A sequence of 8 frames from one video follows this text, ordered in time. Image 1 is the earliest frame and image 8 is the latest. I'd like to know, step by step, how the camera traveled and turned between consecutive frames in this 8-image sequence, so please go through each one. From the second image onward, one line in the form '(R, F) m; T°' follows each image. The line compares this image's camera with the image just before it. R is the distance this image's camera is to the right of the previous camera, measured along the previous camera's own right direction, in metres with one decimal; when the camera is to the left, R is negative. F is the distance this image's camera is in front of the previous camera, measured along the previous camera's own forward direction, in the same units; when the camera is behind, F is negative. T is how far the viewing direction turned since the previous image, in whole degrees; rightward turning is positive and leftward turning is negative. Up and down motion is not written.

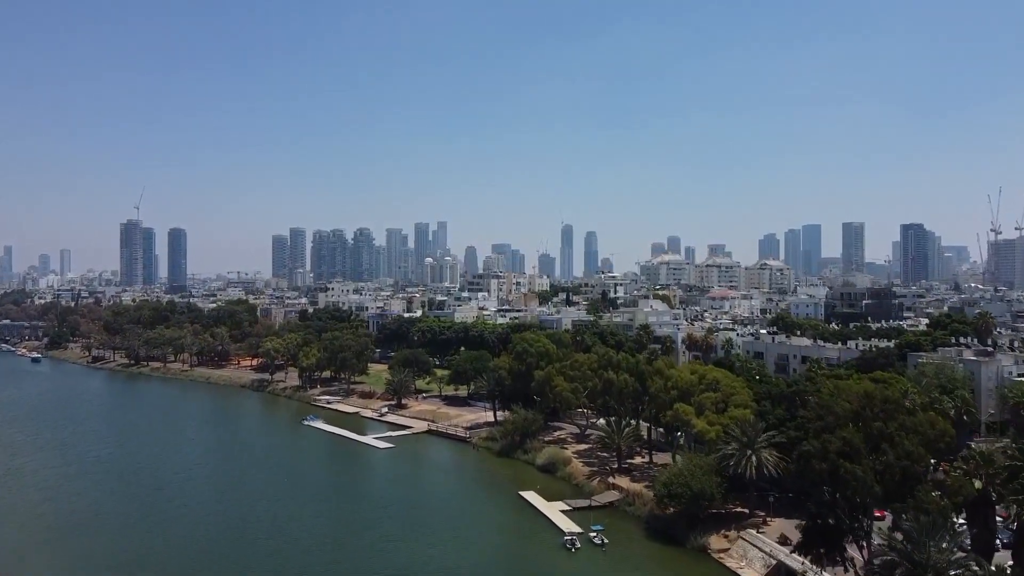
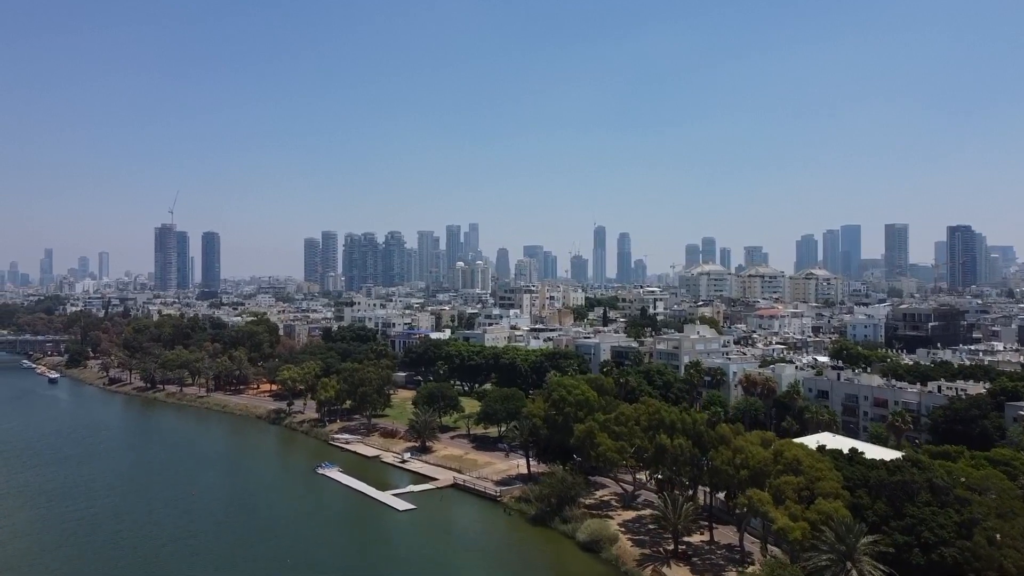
(-0.1, +3.6) m; -2°
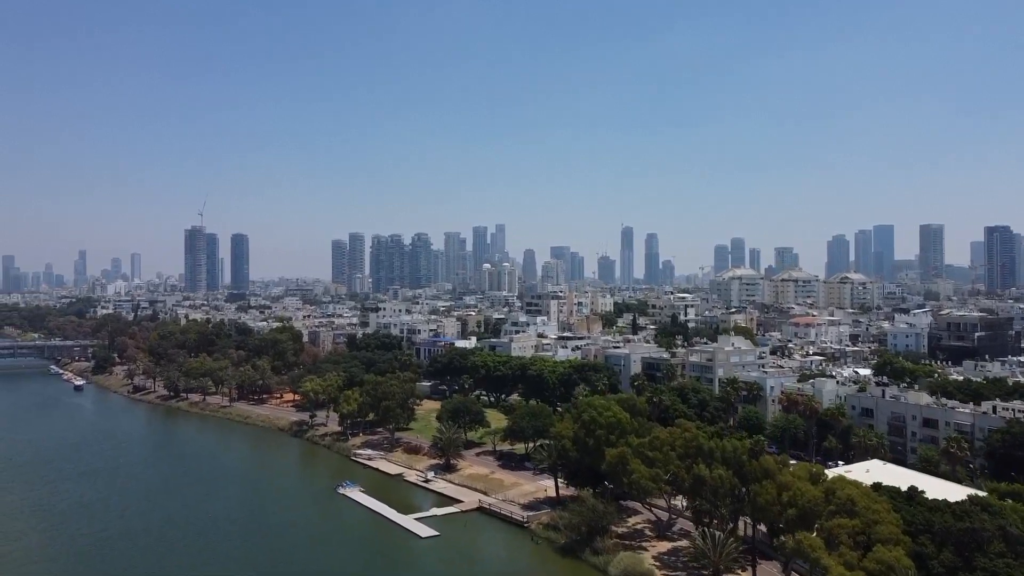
(0.0, +1.3) m; -2°
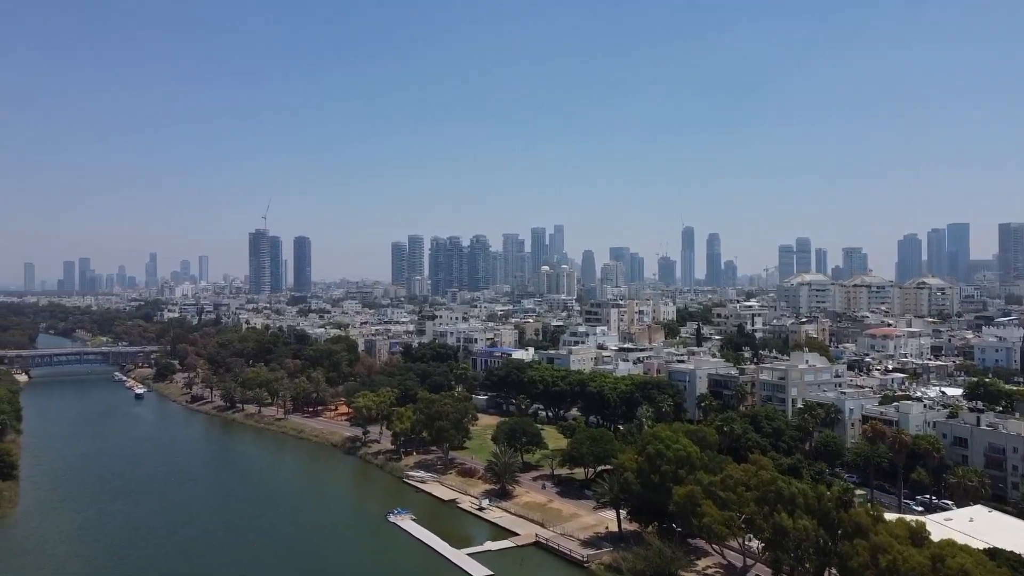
(0.0, +1.7) m; -4°
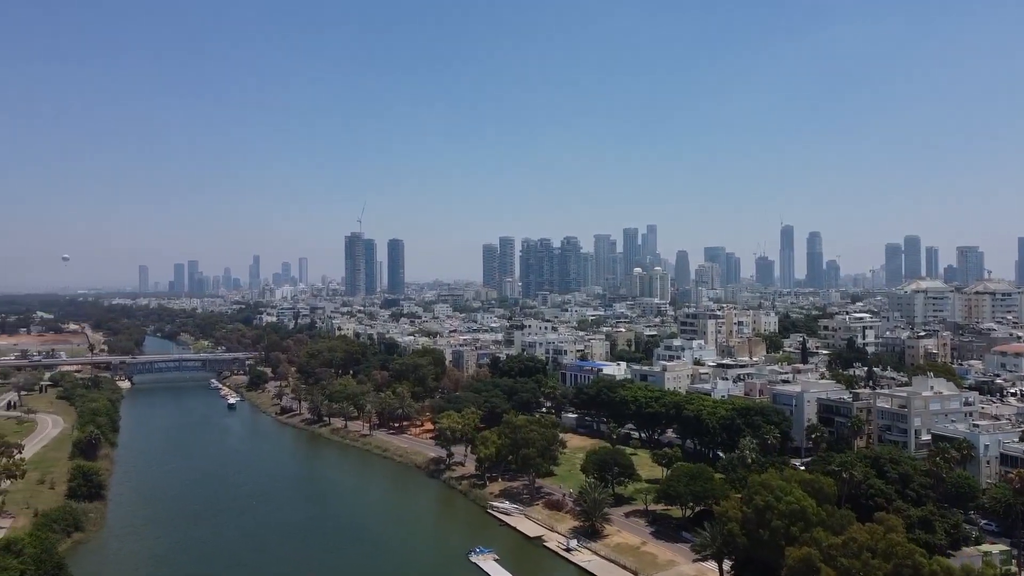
(+0.1, +2.2) m; -6°
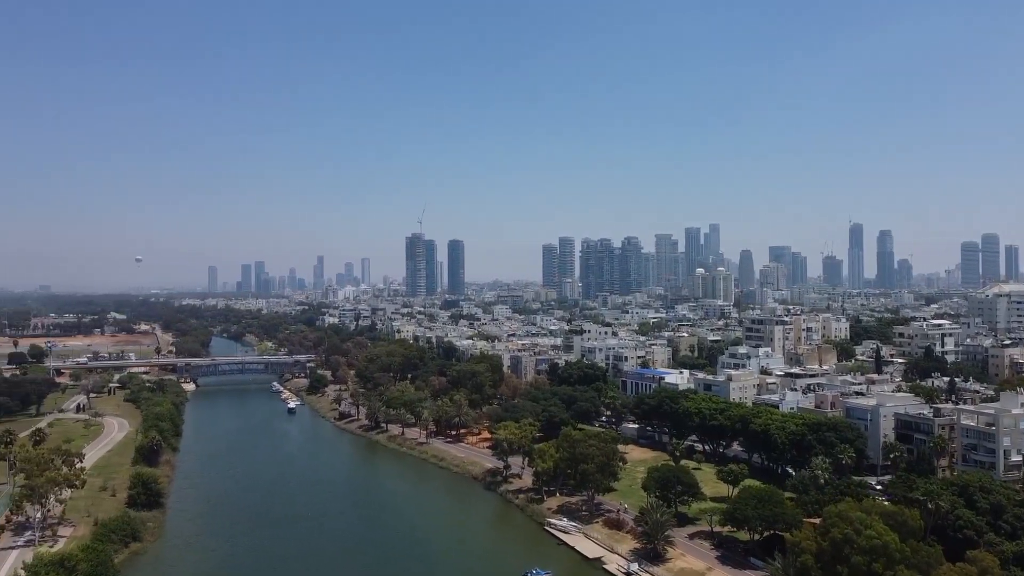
(+0.1, +1.1) m; -4°
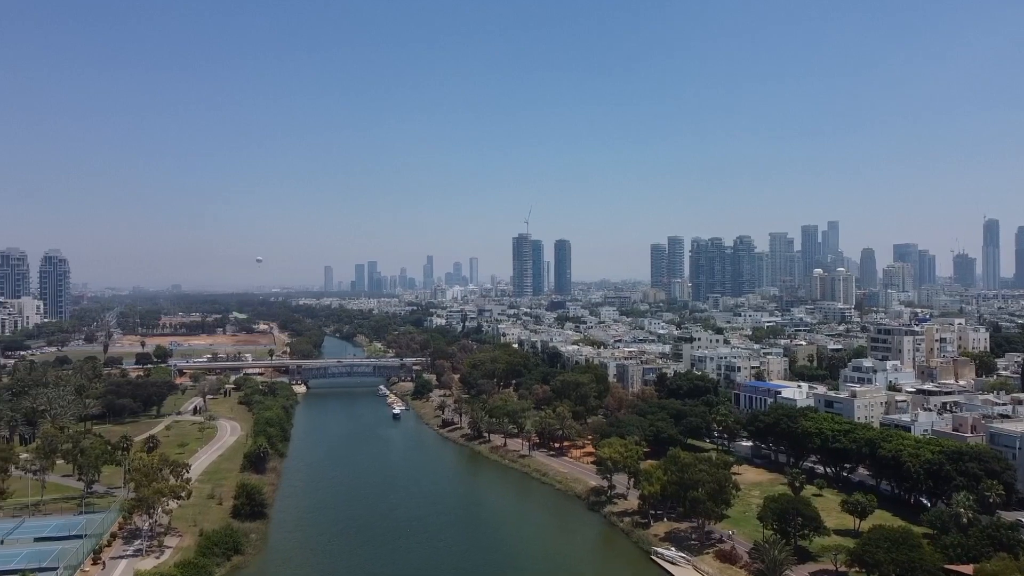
(+0.1, +1.5) m; -7°
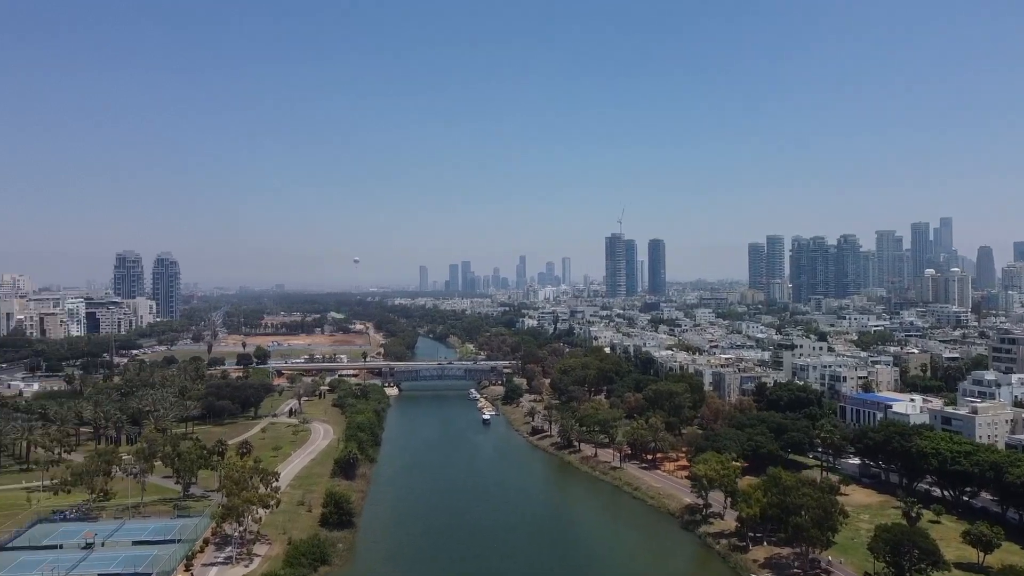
(+0.1, +1.1) m; -6°
